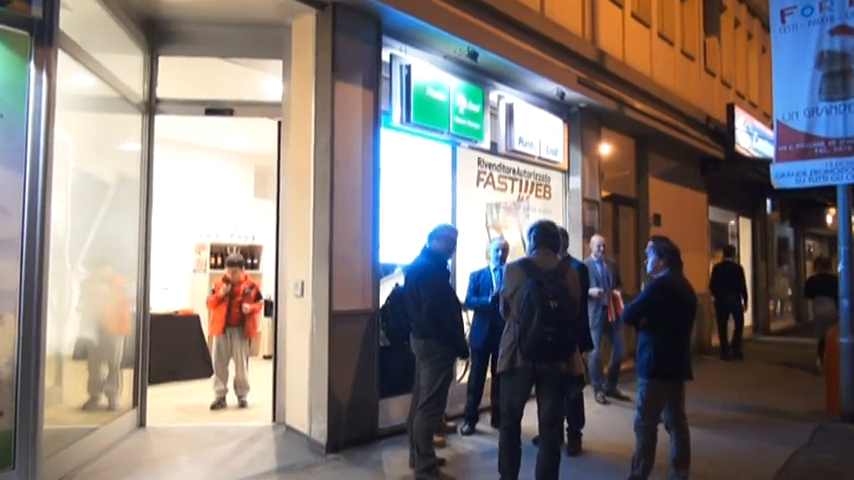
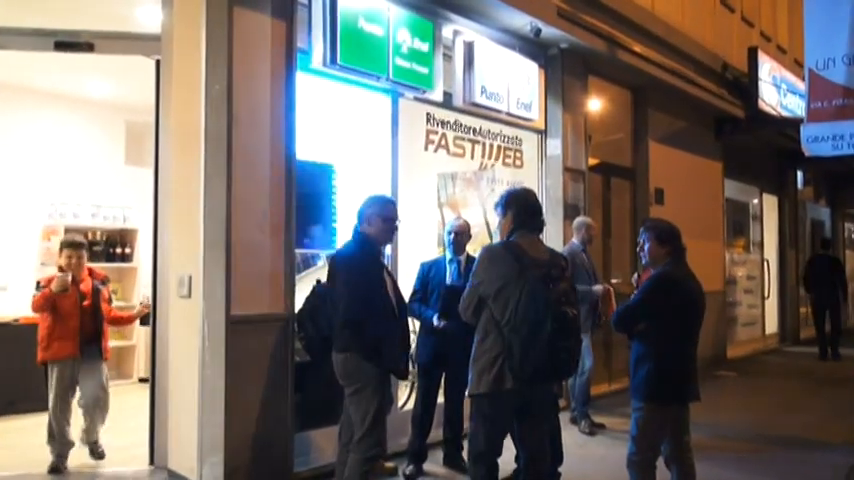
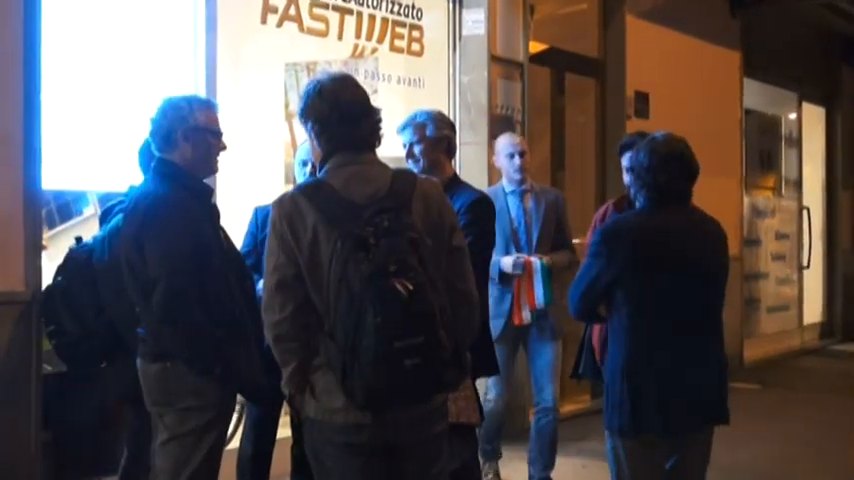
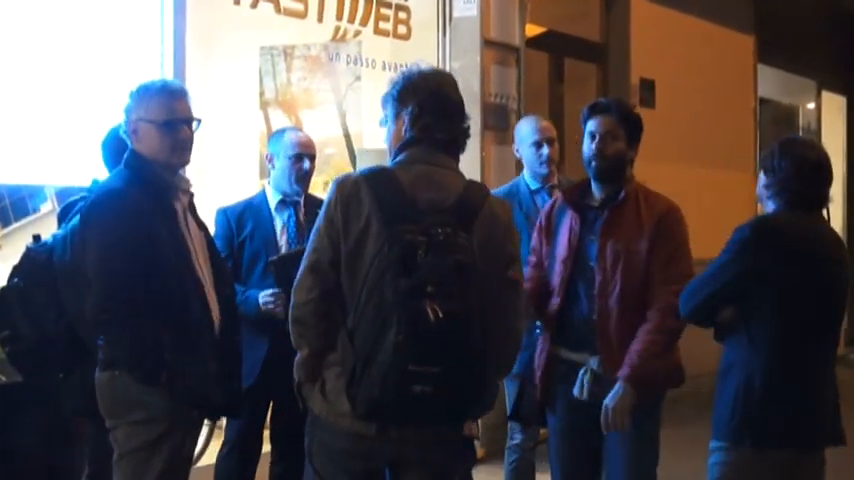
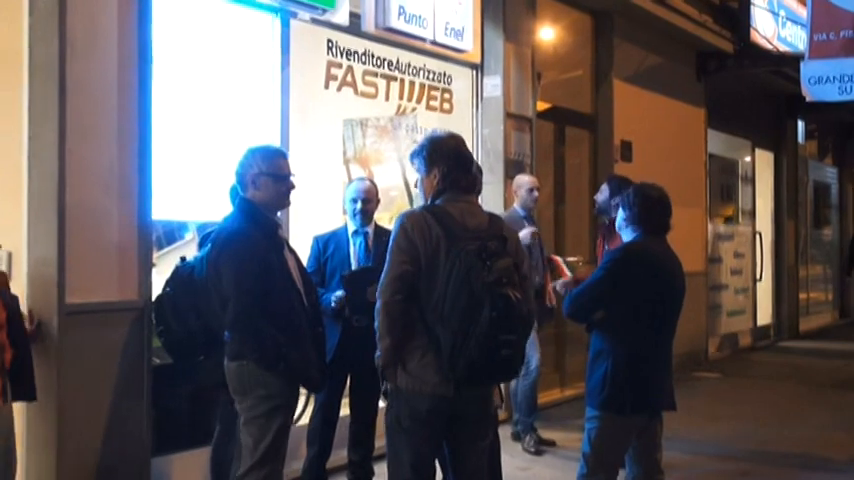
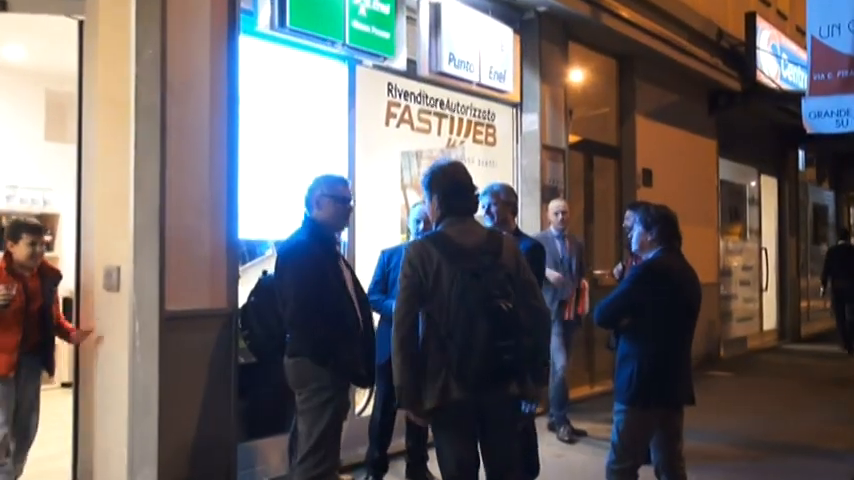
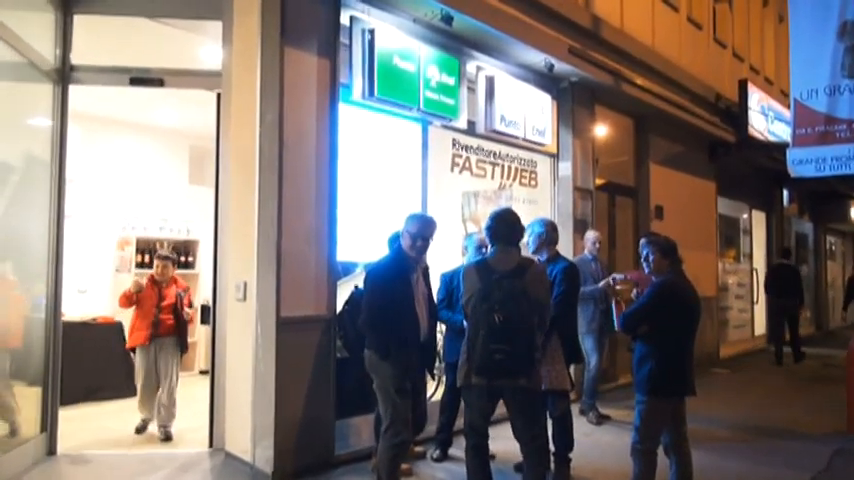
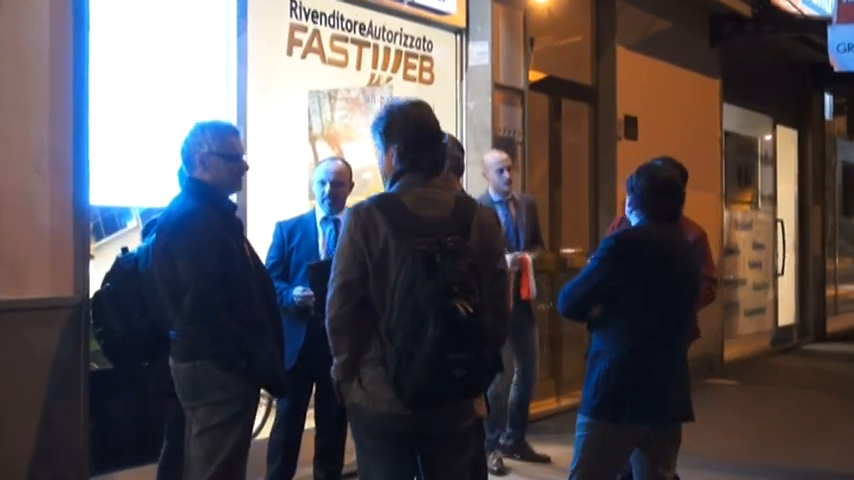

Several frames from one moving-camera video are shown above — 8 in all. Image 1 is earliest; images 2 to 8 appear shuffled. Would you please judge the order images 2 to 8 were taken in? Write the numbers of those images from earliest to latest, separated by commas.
7, 2, 6, 5, 8, 3, 4
